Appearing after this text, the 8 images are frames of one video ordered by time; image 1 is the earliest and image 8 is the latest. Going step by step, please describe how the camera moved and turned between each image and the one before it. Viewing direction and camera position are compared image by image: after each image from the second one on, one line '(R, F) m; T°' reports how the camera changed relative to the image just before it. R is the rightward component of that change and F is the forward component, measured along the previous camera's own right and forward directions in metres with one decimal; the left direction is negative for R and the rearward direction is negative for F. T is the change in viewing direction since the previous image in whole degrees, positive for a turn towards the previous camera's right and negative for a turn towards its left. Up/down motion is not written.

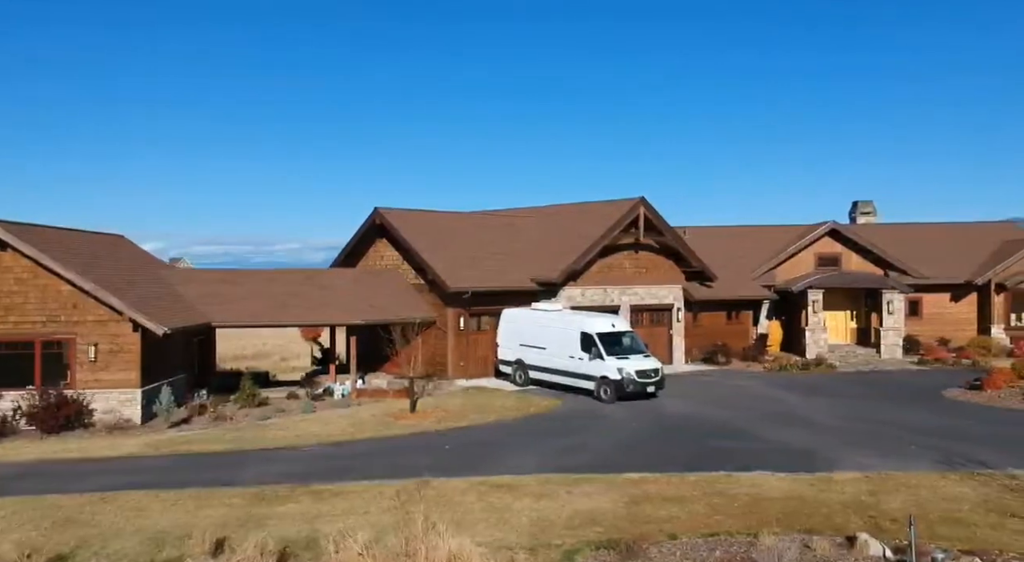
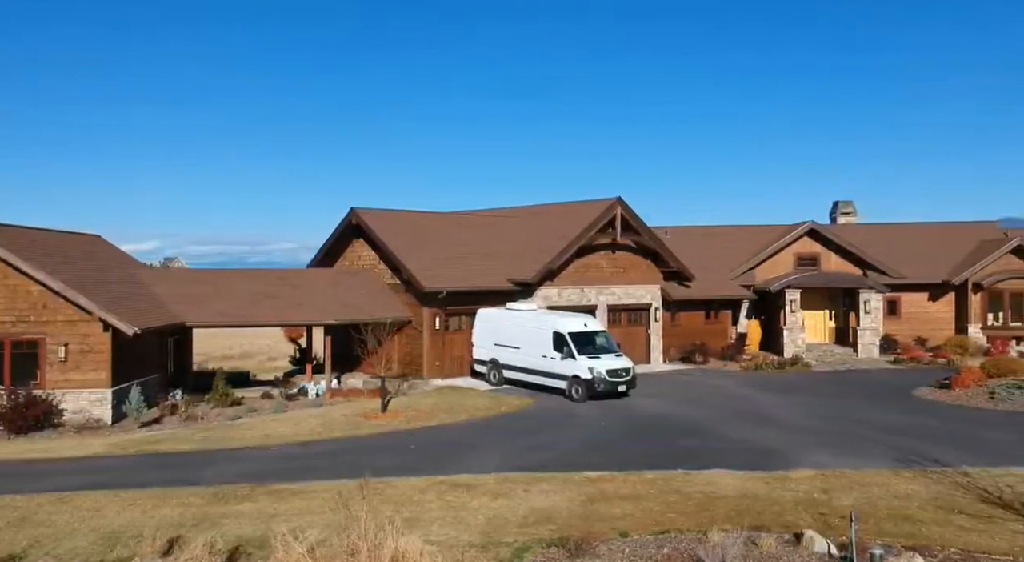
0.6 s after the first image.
(+0.5, -0.1) m; 0°
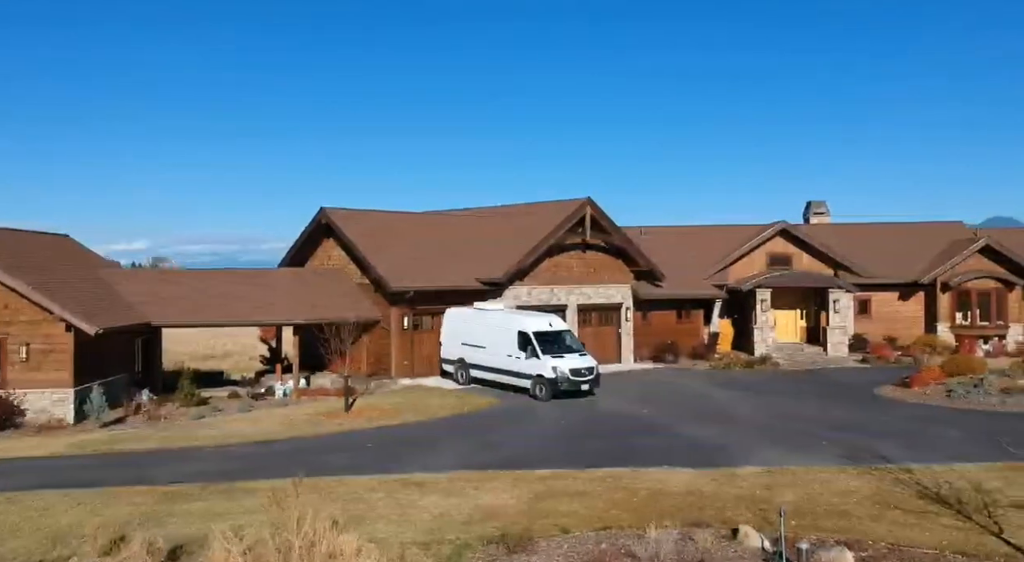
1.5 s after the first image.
(+0.6, -0.2) m; +1°
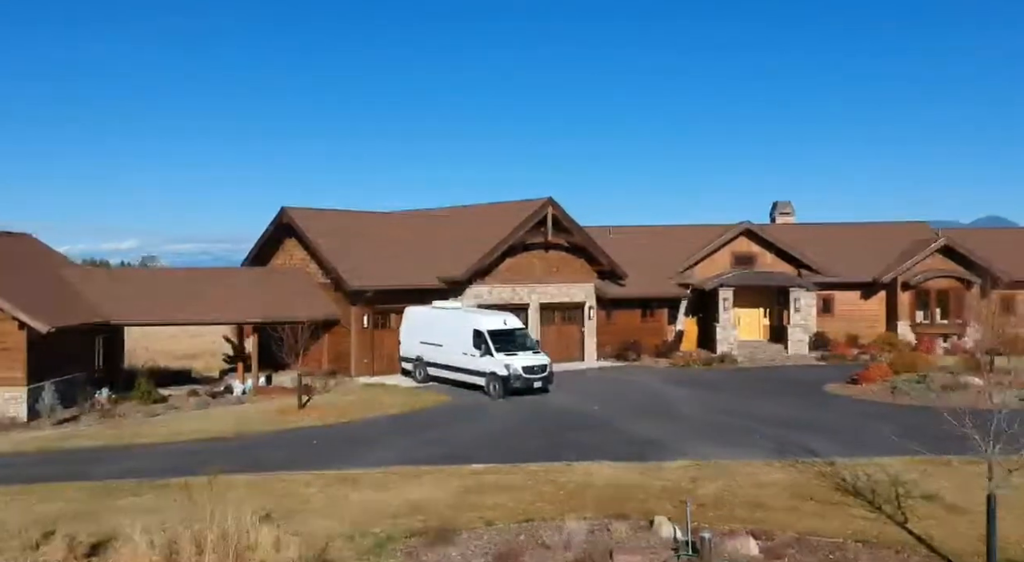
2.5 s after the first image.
(+0.9, -0.3) m; +1°
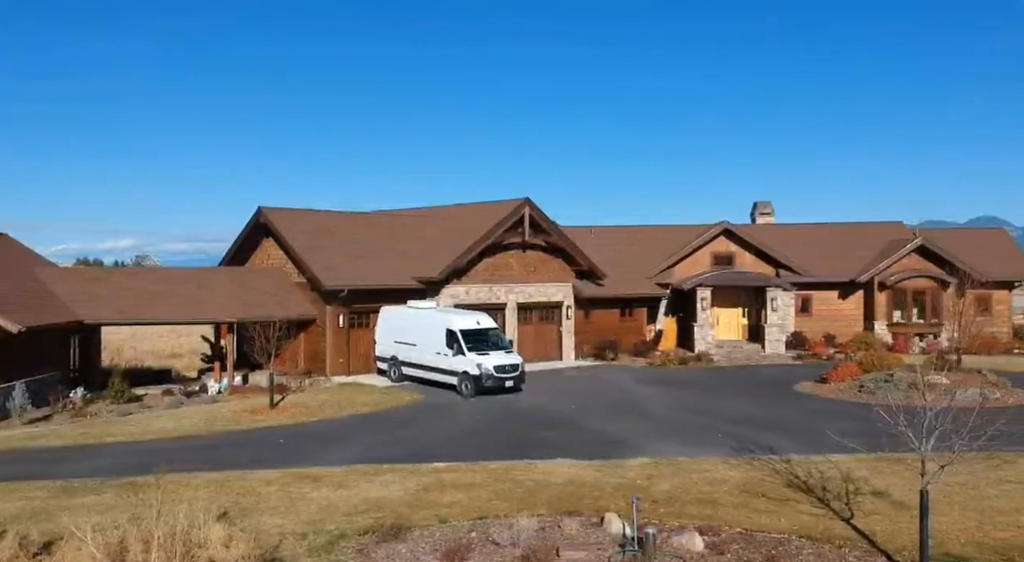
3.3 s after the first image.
(+0.5, -0.2) m; +1°
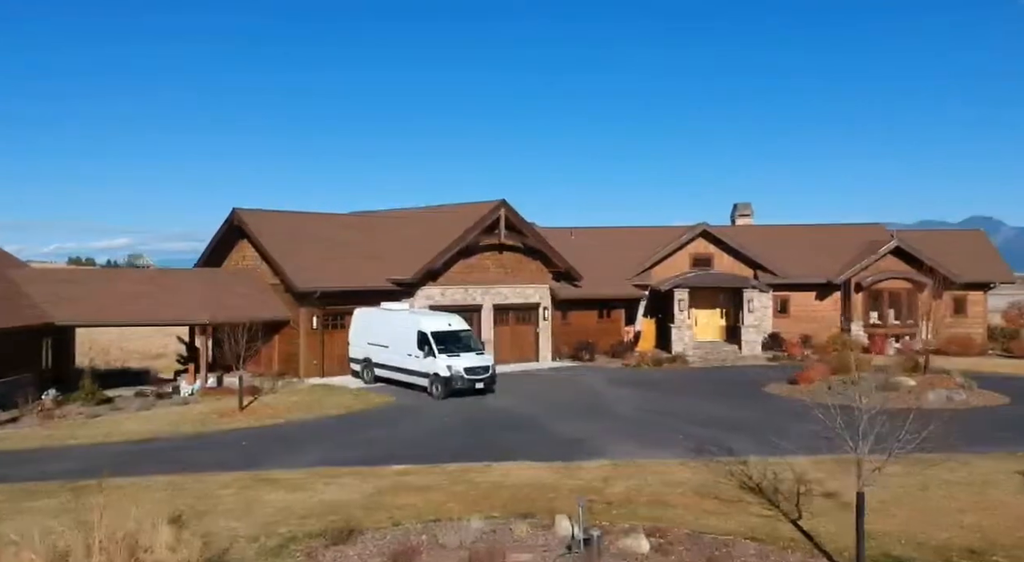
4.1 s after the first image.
(+0.6, -0.1) m; +1°
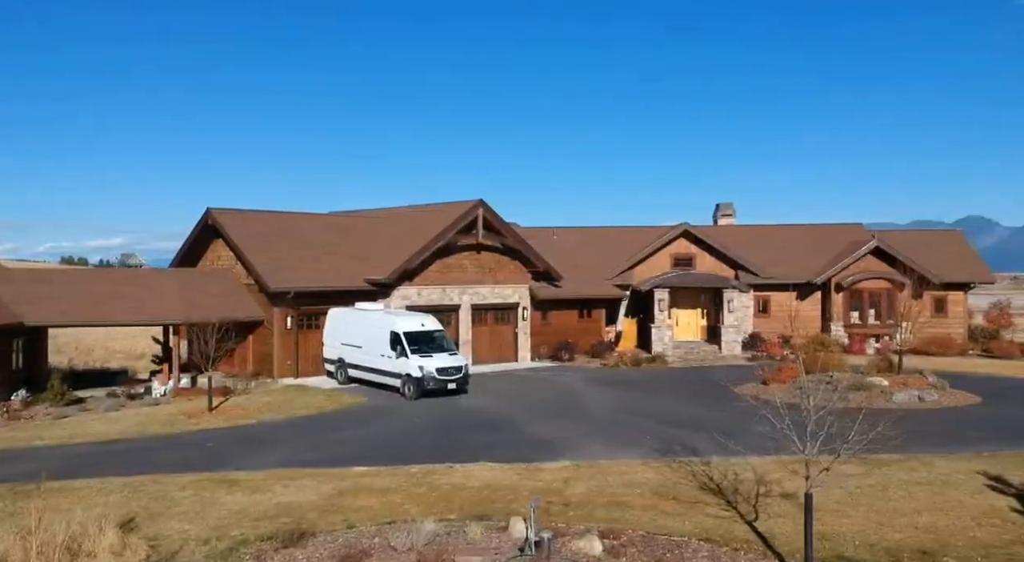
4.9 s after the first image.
(+0.5, +0.1) m; +1°
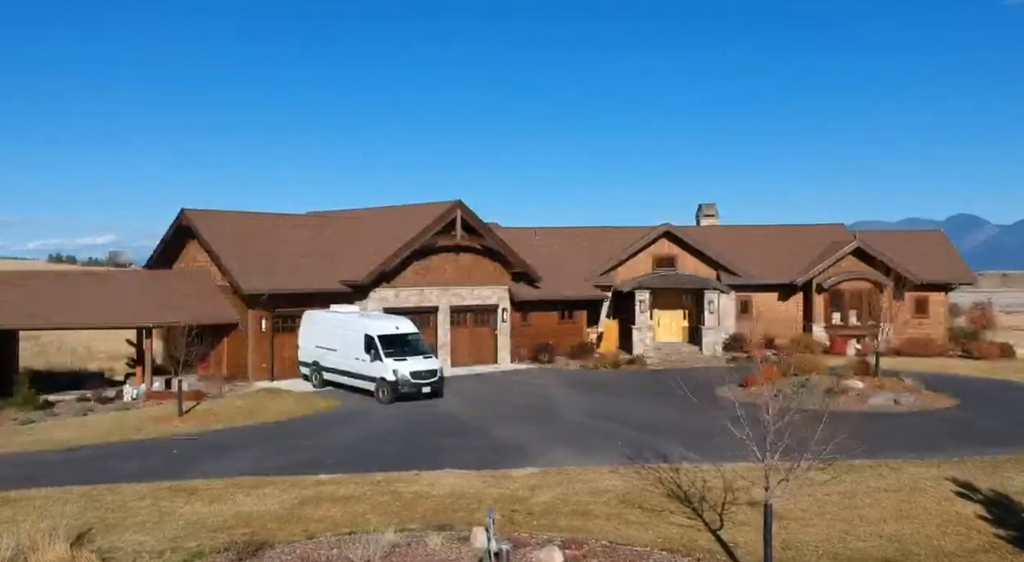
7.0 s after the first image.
(+0.4, +0.2) m; +1°
